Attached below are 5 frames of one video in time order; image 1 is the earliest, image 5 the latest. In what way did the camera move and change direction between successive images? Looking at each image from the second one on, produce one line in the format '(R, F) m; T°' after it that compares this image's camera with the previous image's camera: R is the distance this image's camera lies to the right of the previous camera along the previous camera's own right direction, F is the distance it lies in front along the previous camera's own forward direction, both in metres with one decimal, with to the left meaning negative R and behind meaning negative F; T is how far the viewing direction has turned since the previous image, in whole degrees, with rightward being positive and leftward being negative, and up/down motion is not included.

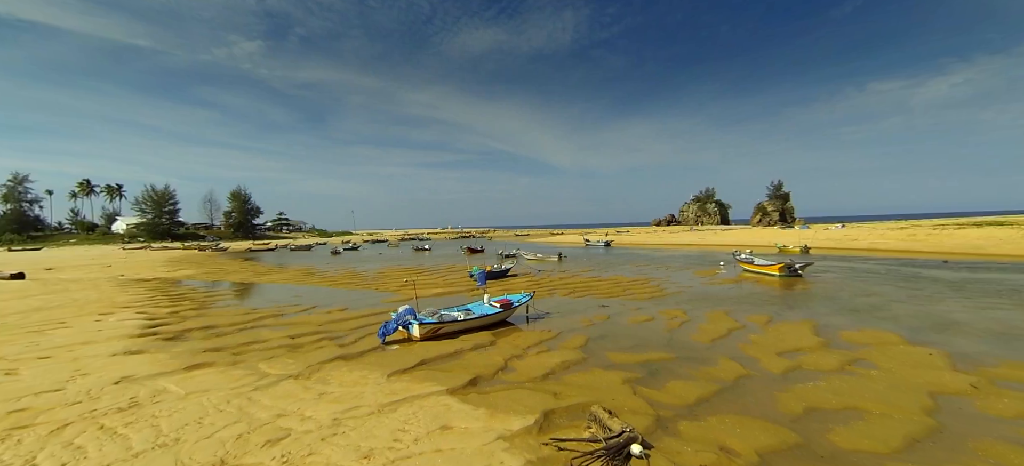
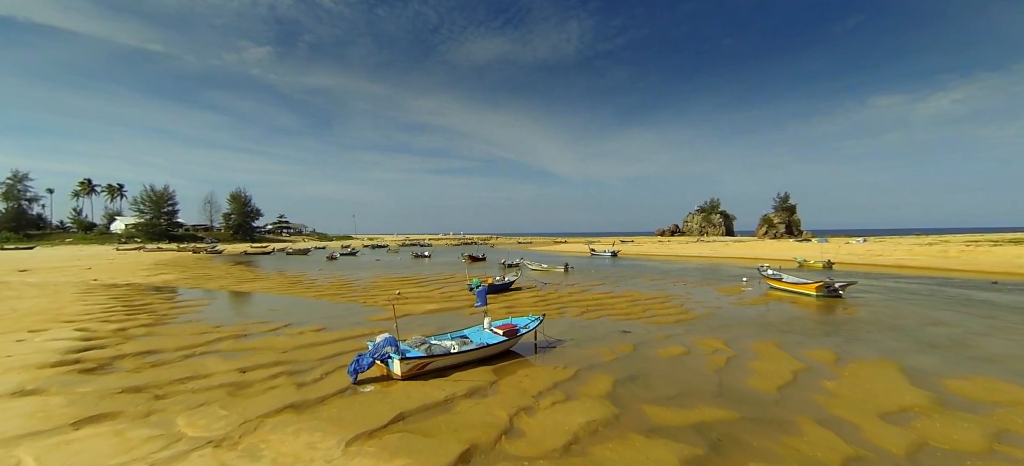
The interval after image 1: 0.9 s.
(-0.1, +2.5) m; 0°
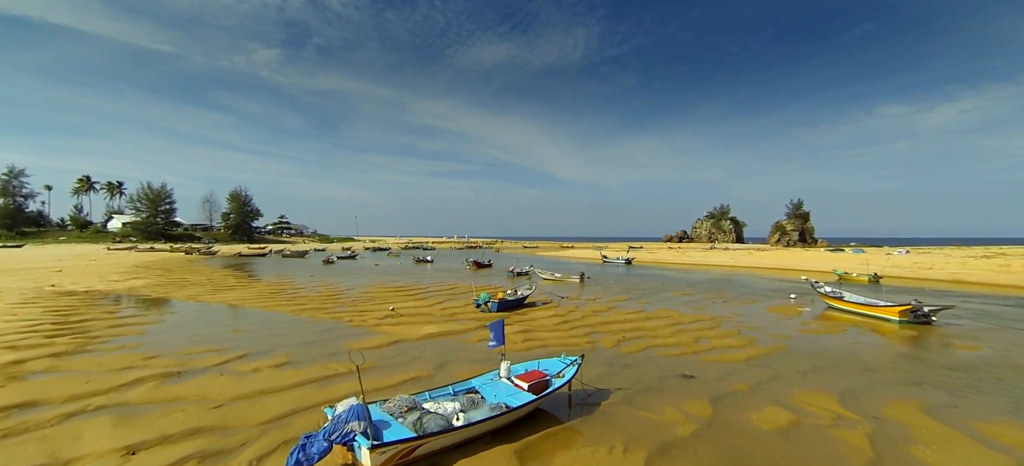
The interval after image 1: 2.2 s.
(-0.5, +3.5) m; -1°
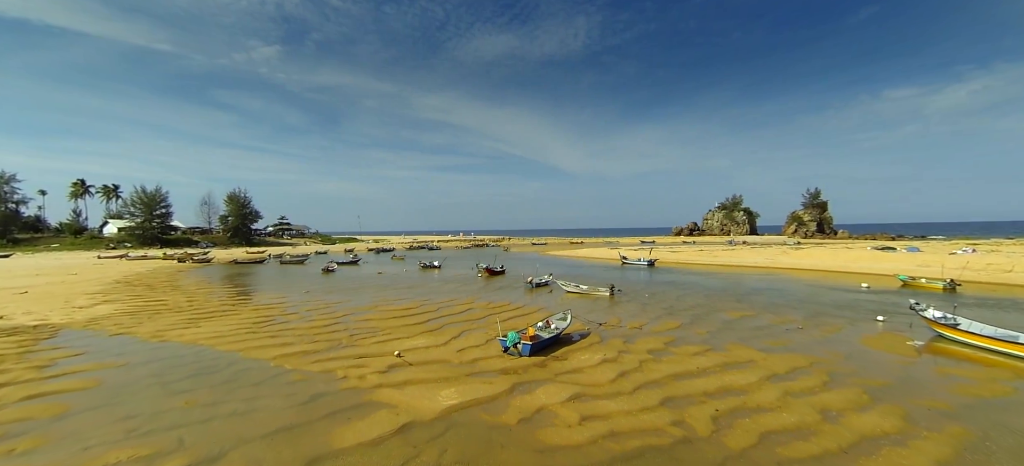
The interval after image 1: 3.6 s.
(-1.1, +4.1) m; -1°
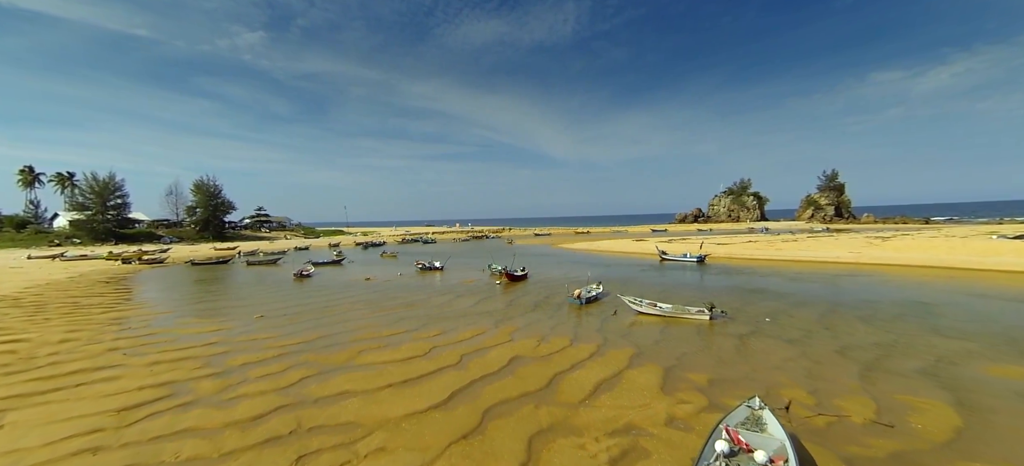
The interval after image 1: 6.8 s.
(-2.9, +10.3) m; +1°
